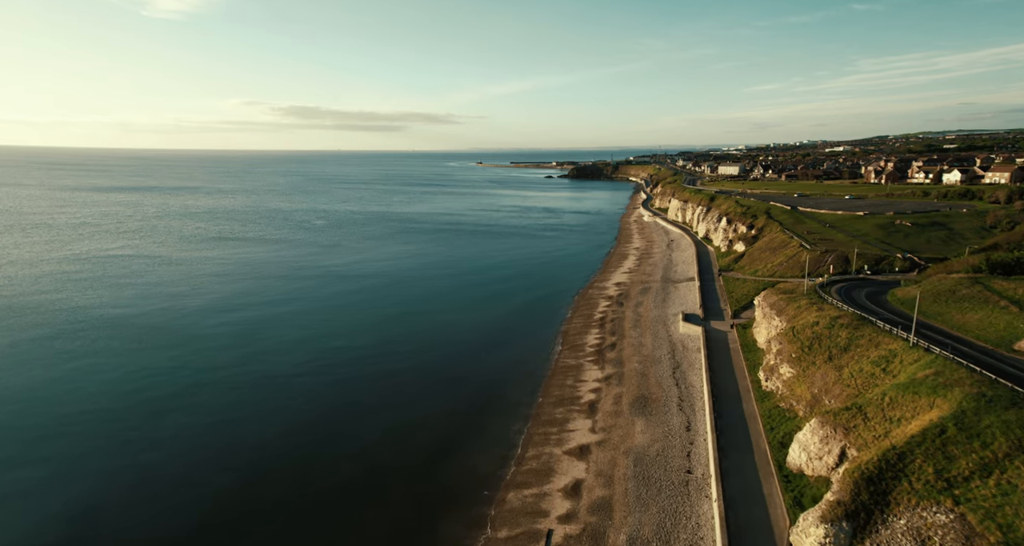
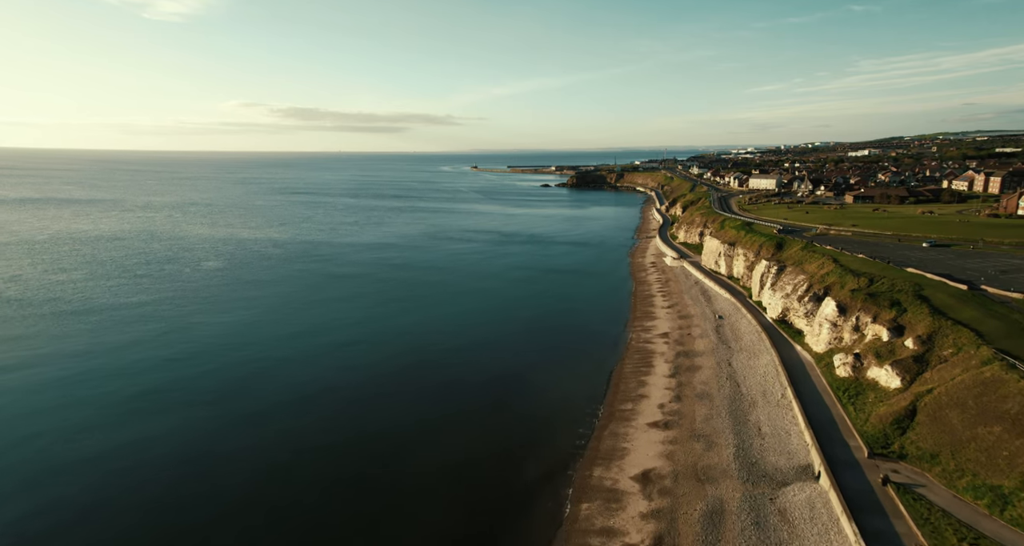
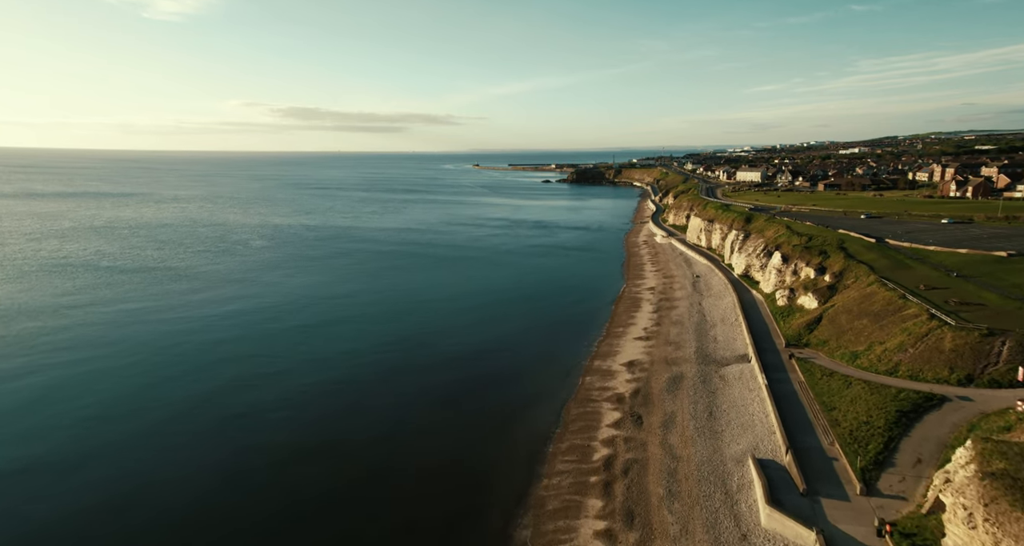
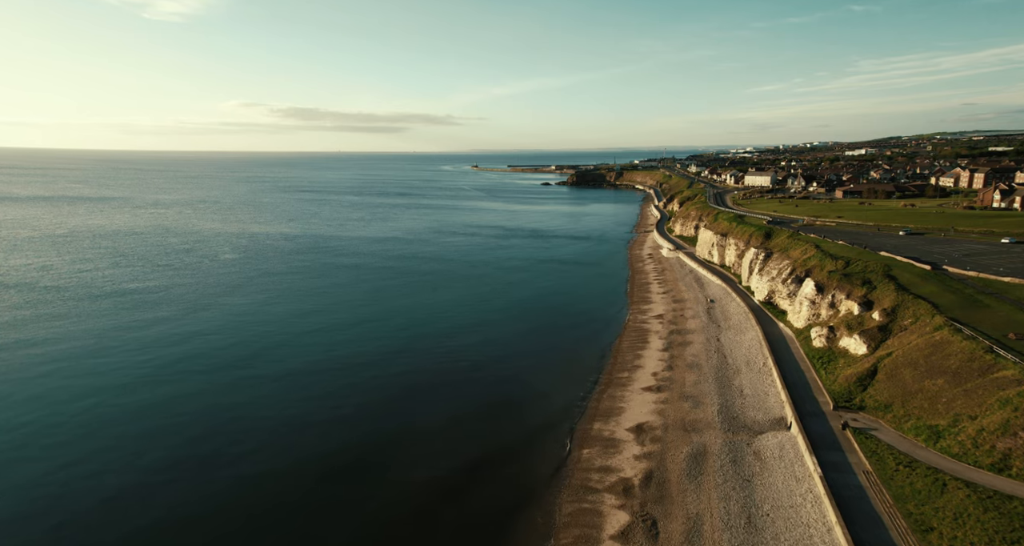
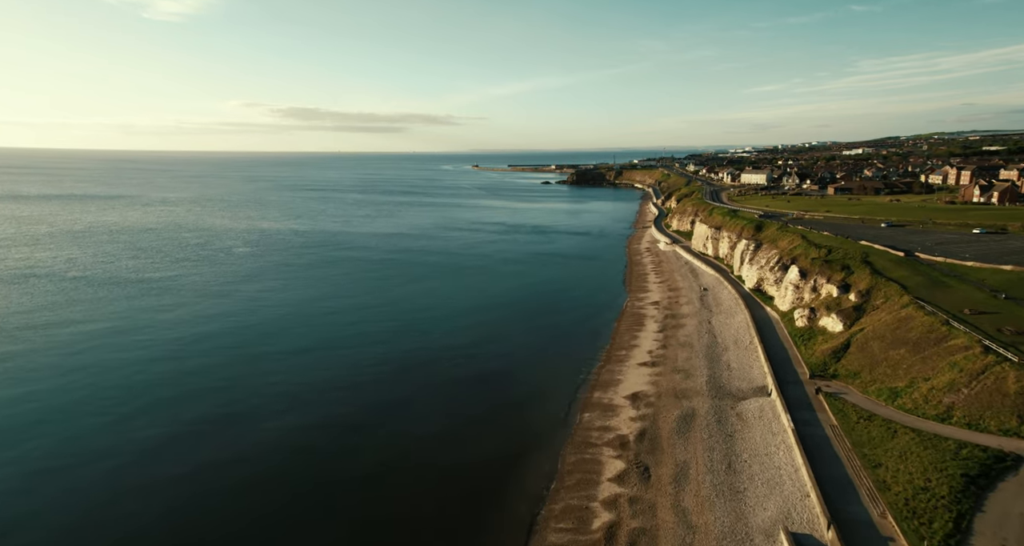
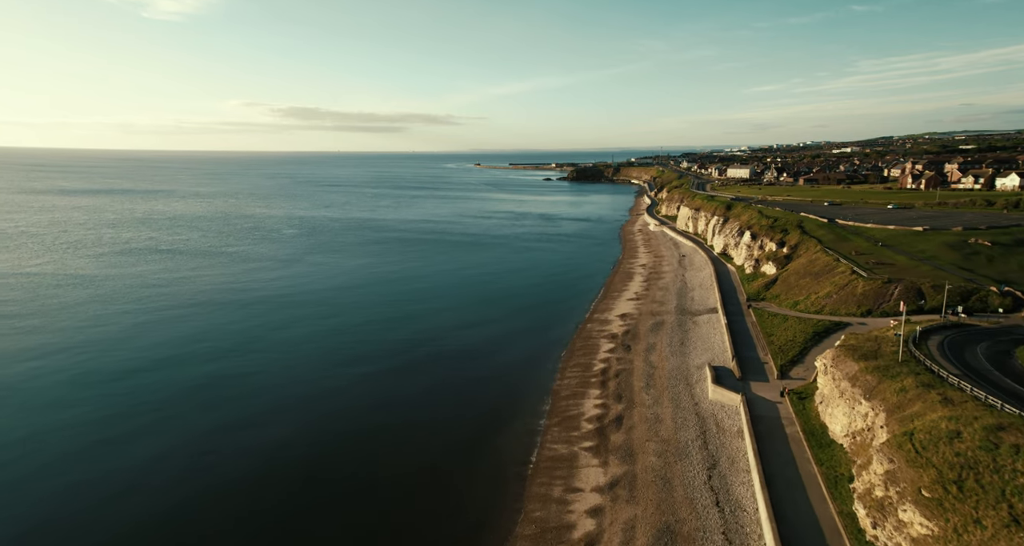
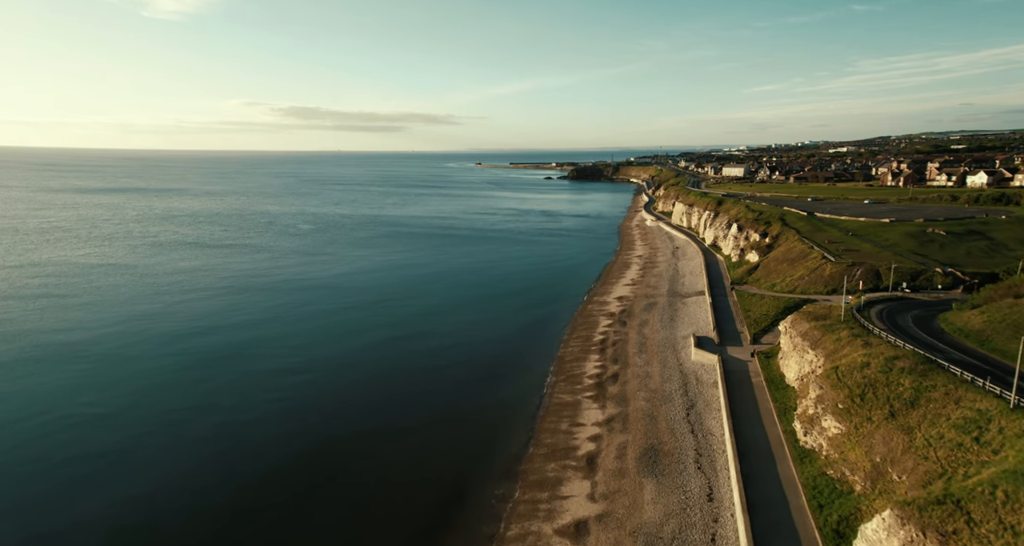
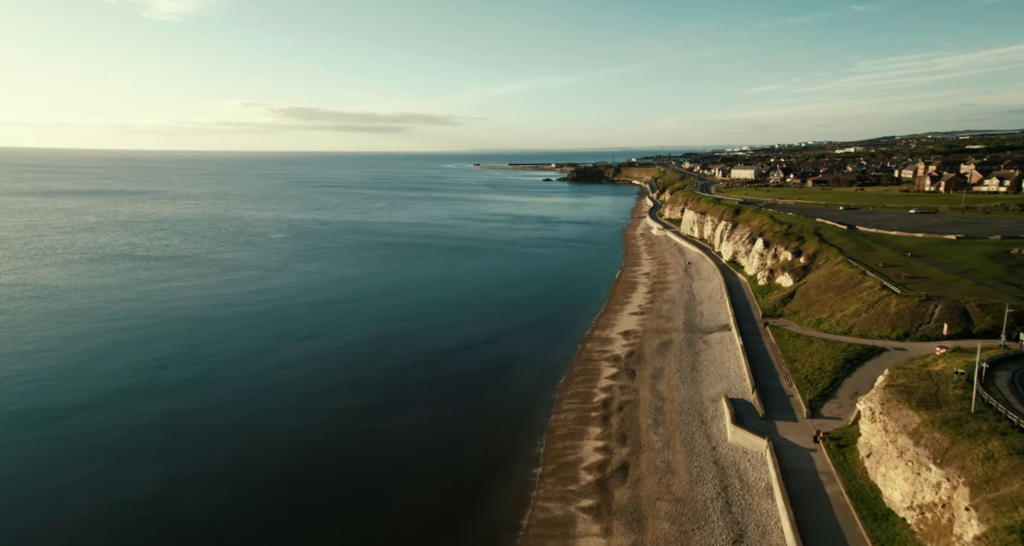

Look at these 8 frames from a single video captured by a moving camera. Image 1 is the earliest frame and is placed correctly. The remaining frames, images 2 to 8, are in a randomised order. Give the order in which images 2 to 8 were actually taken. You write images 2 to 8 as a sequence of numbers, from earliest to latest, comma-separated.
7, 6, 8, 3, 5, 4, 2
